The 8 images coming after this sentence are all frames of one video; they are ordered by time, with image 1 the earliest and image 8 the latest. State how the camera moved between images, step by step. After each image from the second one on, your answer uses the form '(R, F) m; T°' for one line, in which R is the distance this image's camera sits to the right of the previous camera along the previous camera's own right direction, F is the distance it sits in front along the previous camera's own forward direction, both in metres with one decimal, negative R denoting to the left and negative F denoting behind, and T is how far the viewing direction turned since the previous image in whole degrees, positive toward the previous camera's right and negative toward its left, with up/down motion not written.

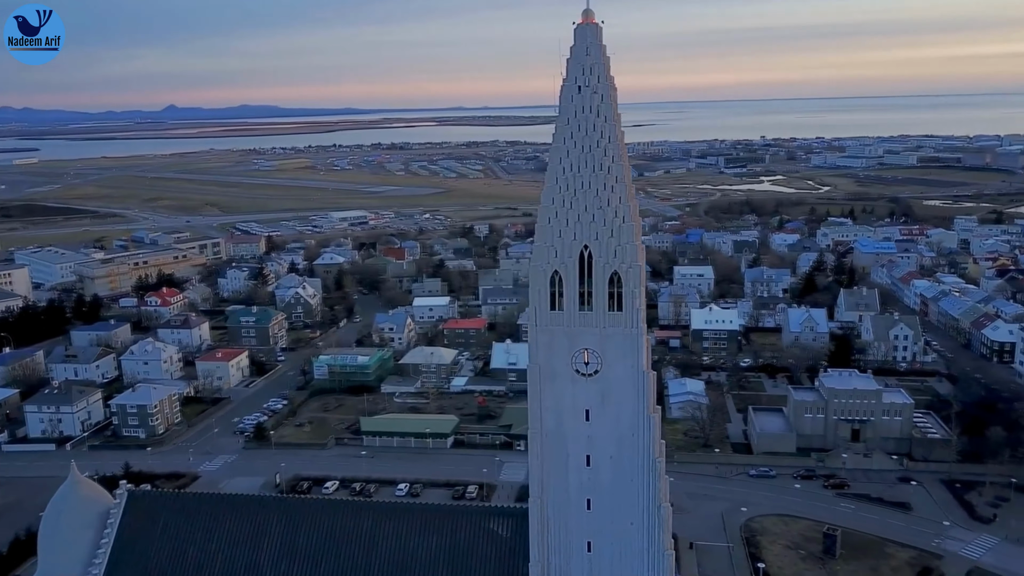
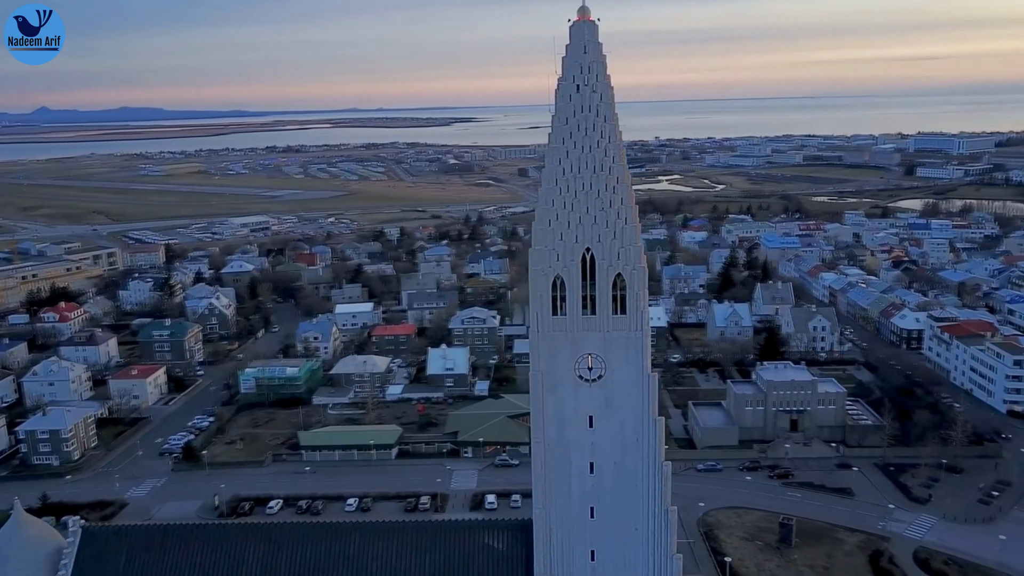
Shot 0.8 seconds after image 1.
(-1.1, +0.4) m; +7°
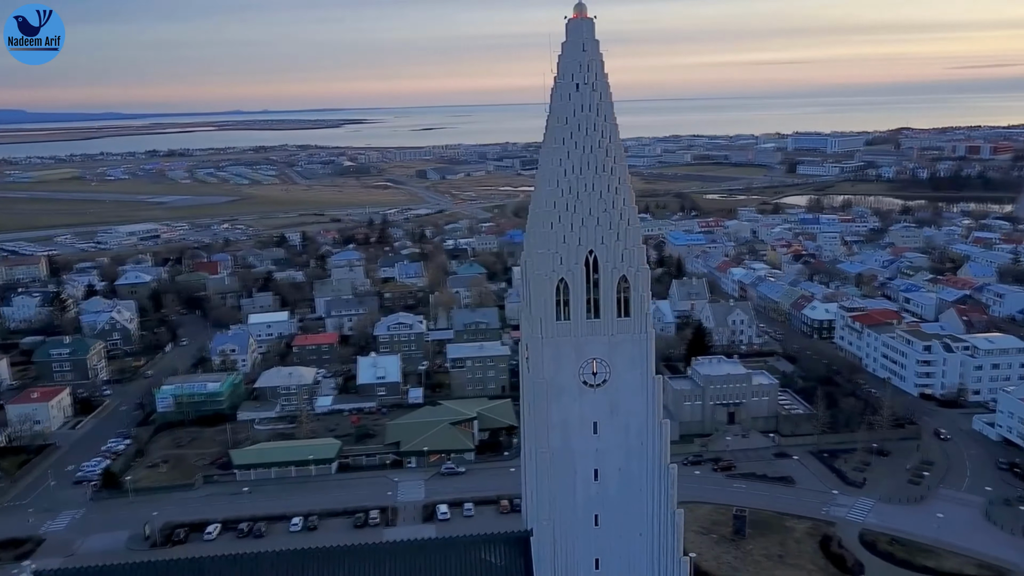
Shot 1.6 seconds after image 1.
(-1.2, +0.4) m; +7°
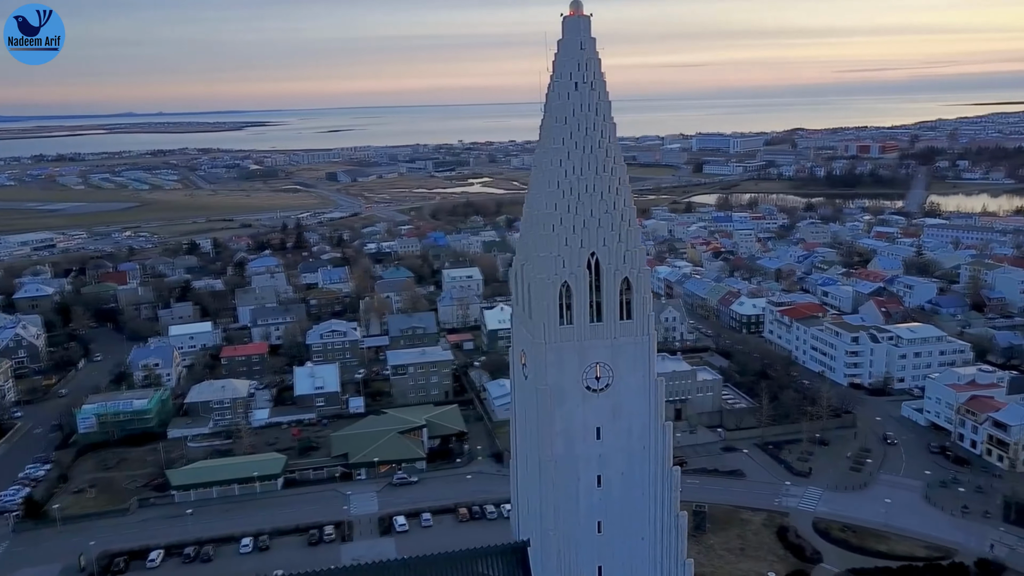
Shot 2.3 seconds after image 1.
(-1.0, +0.3) m; +6°
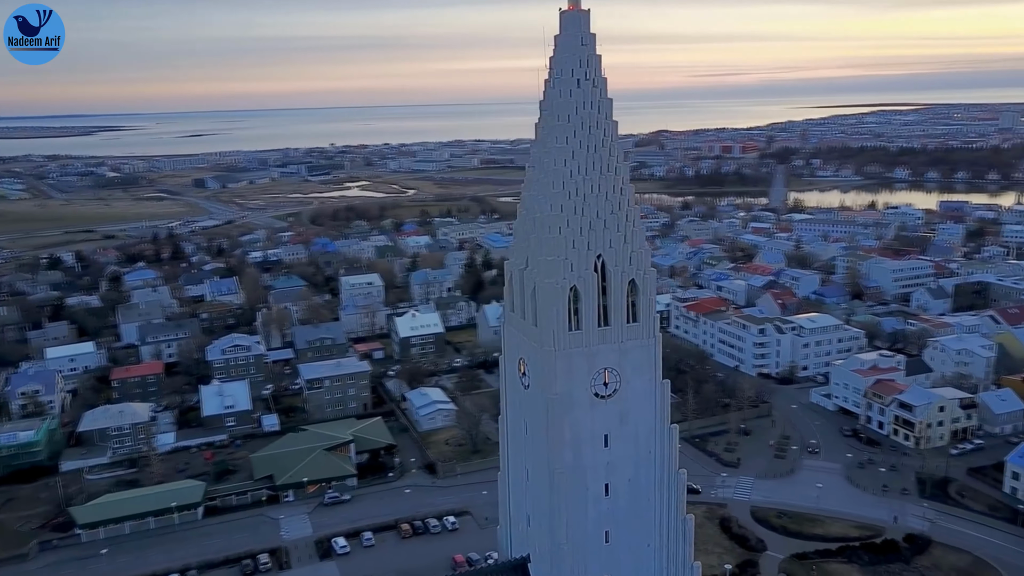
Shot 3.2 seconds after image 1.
(-1.3, +0.5) m; +9°
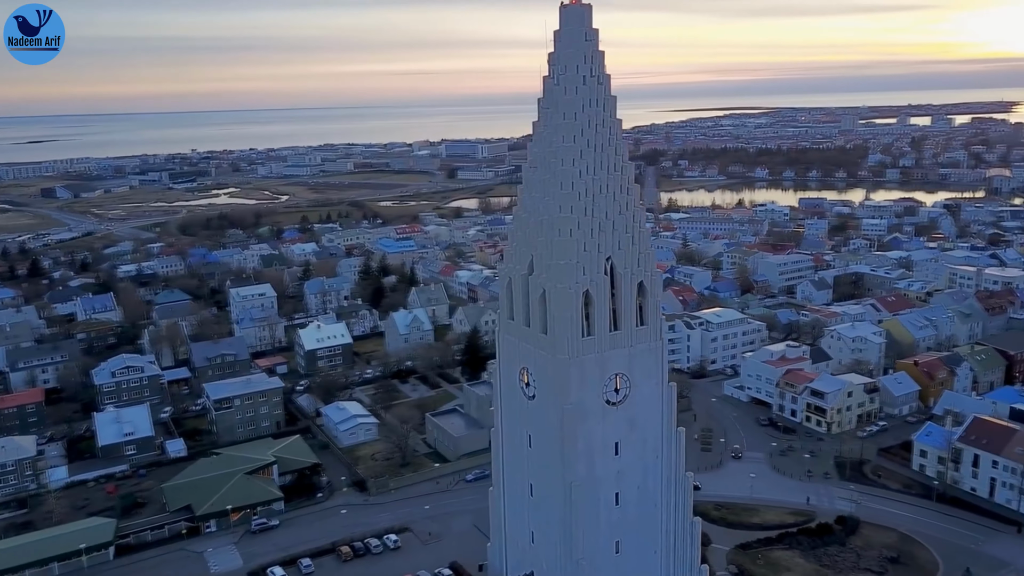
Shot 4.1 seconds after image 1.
(-1.3, +0.5) m; +9°
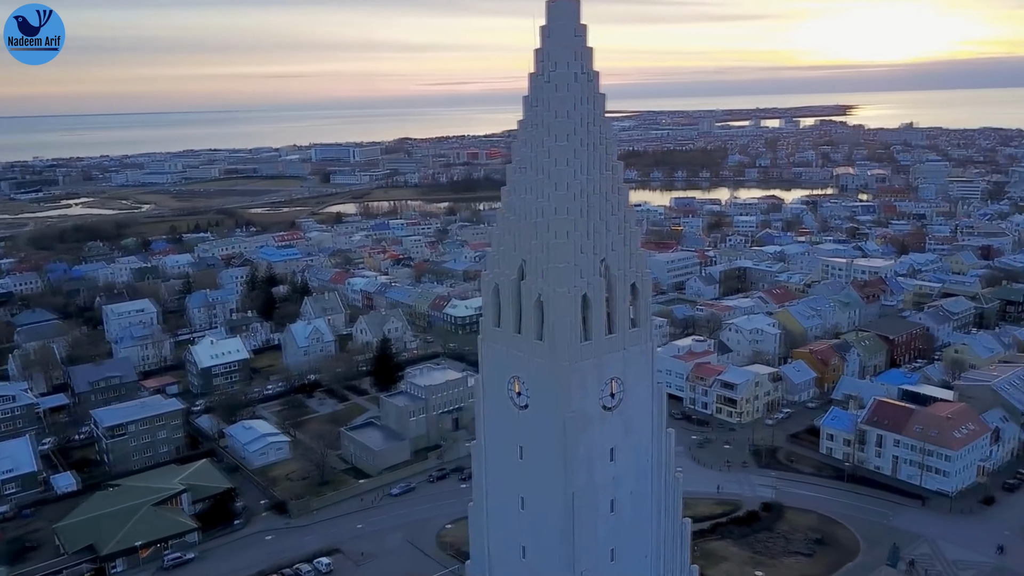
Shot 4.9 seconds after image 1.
(-1.1, +0.4) m; +9°
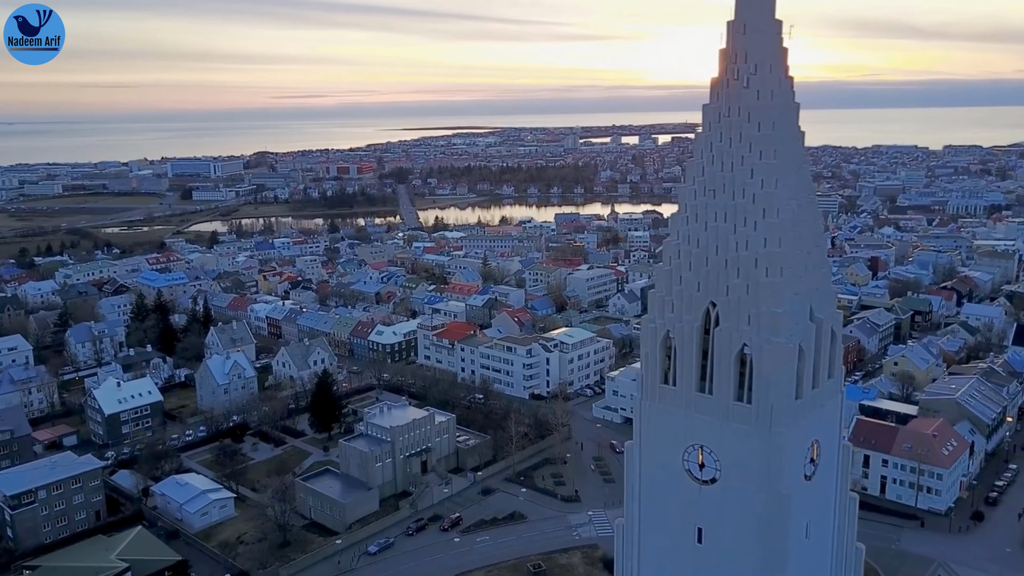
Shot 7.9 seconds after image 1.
(-2.7, +1.8) m; +10°
